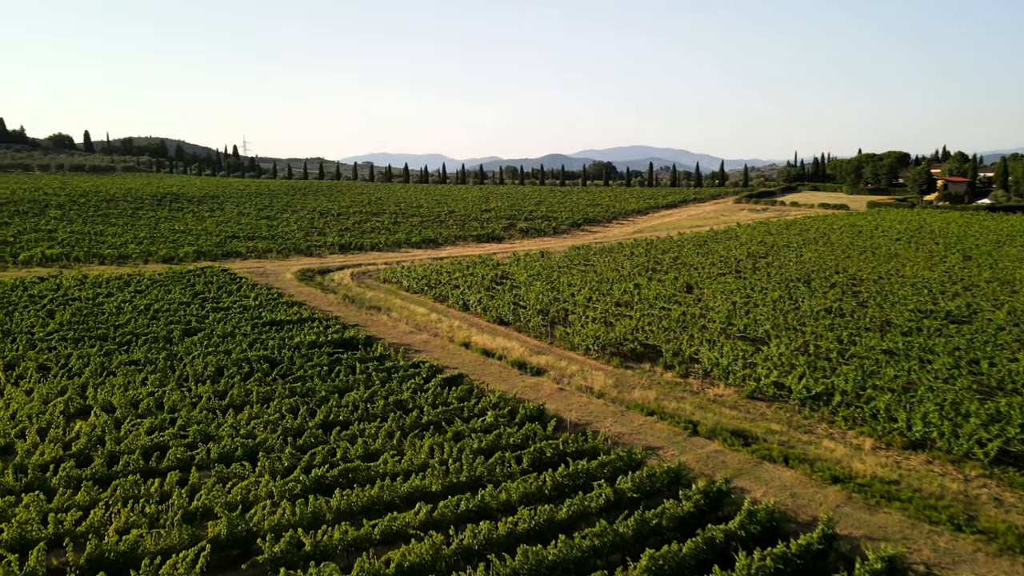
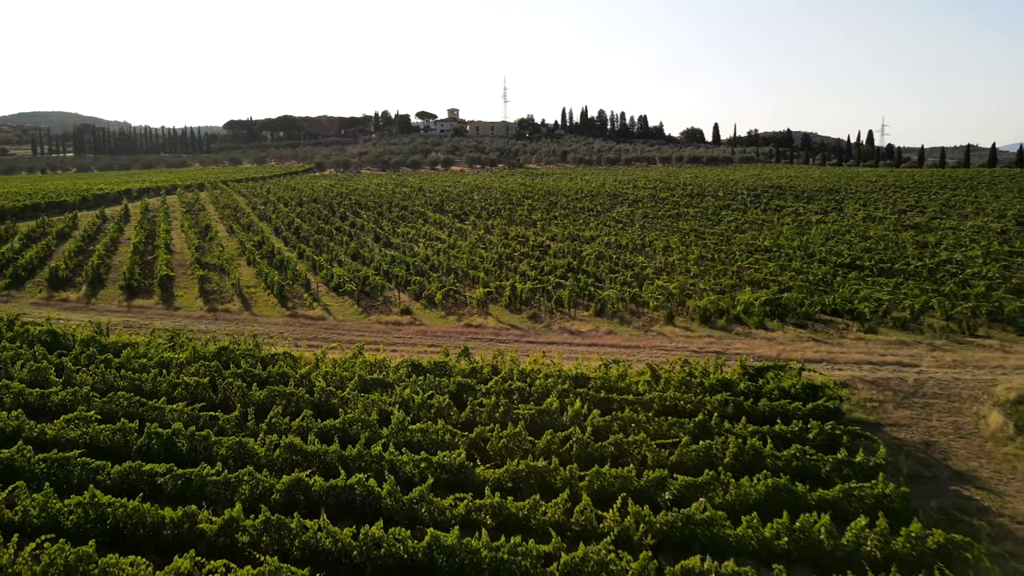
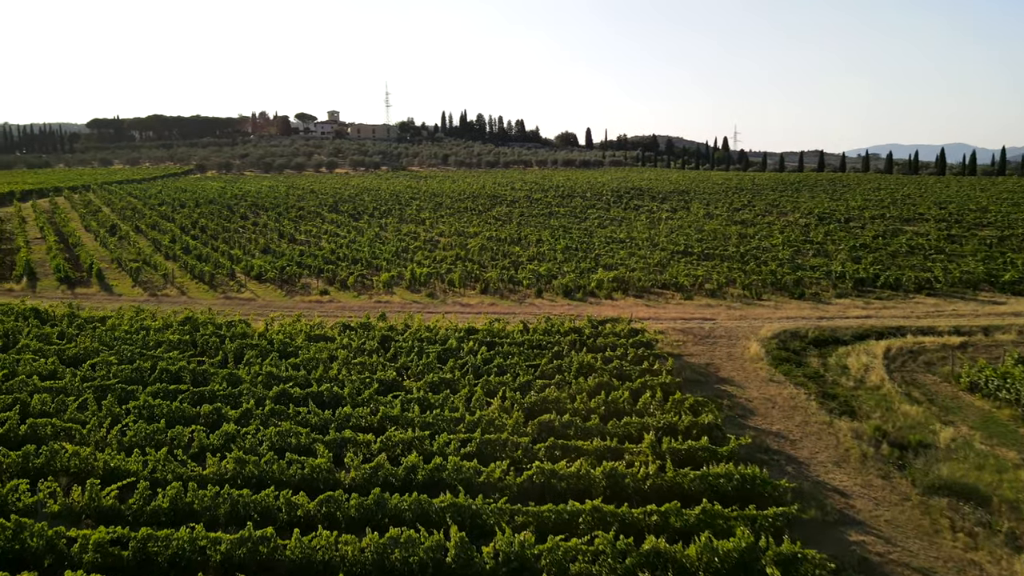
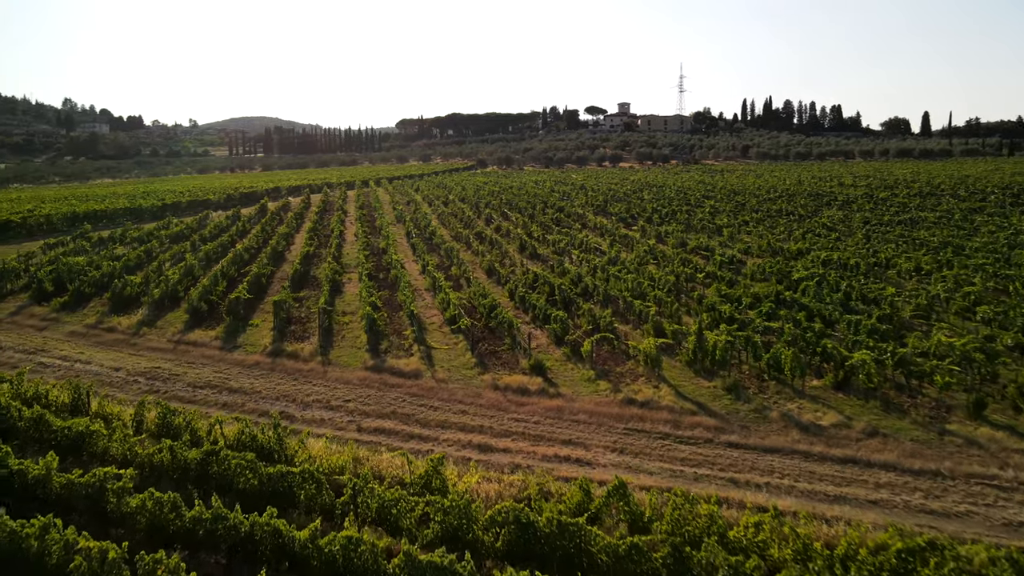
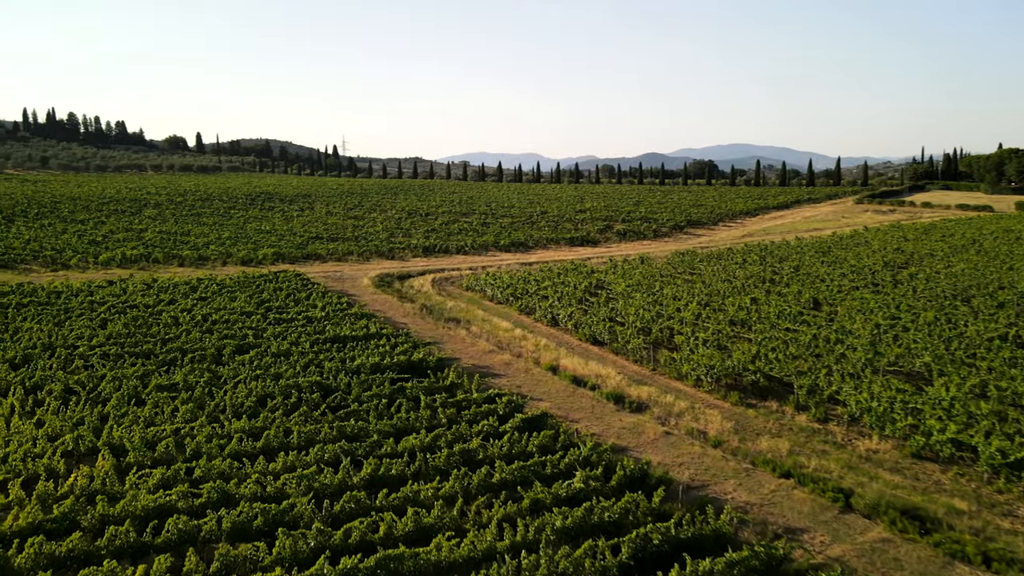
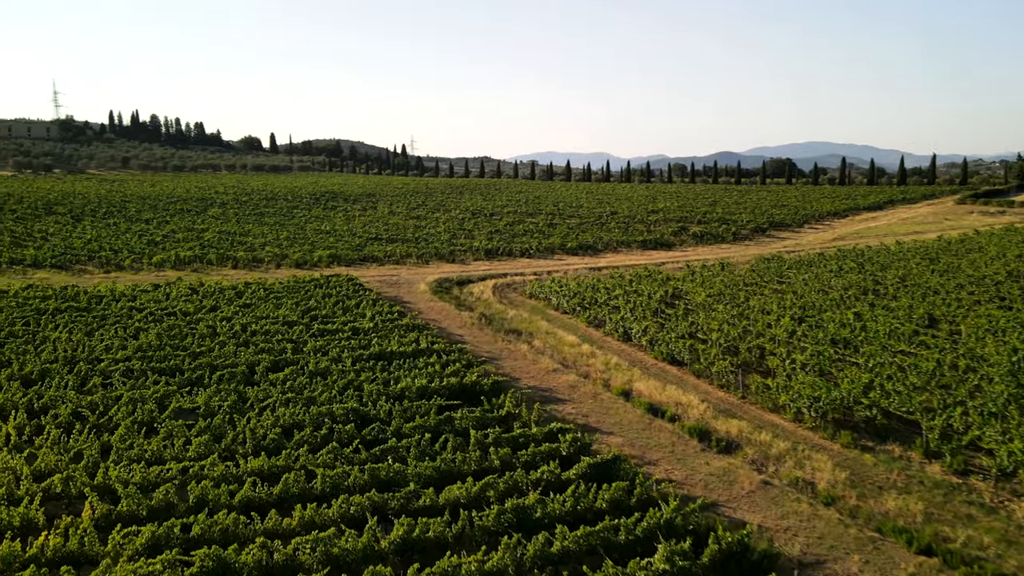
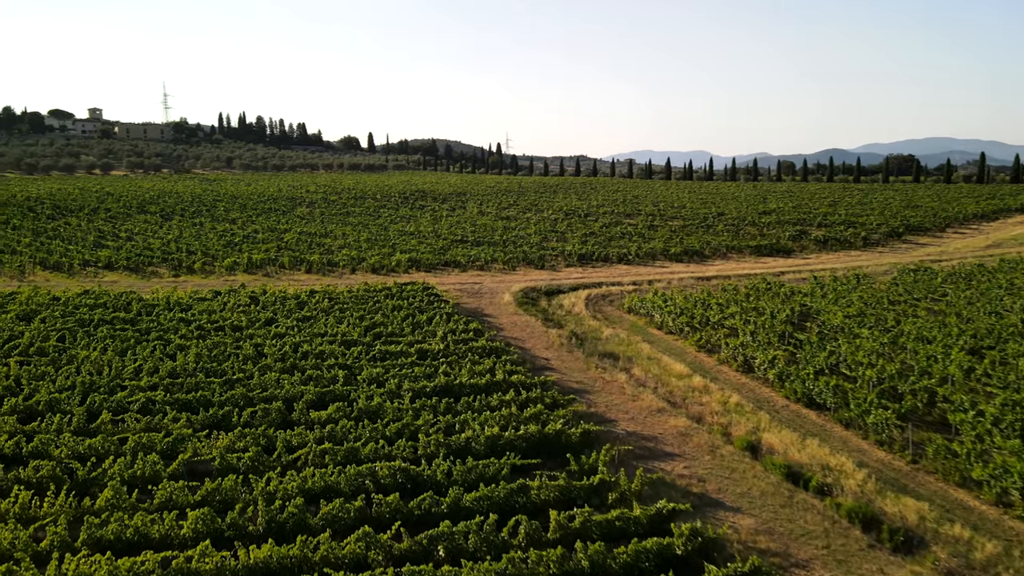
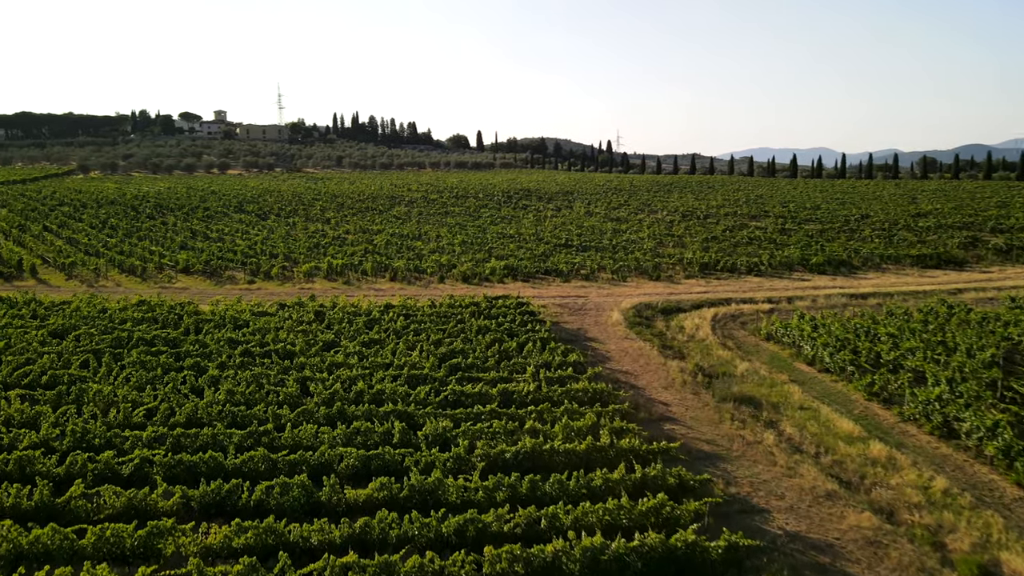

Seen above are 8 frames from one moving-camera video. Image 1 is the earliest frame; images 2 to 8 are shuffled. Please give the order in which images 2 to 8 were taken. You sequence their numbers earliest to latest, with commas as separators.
5, 6, 7, 8, 3, 2, 4
